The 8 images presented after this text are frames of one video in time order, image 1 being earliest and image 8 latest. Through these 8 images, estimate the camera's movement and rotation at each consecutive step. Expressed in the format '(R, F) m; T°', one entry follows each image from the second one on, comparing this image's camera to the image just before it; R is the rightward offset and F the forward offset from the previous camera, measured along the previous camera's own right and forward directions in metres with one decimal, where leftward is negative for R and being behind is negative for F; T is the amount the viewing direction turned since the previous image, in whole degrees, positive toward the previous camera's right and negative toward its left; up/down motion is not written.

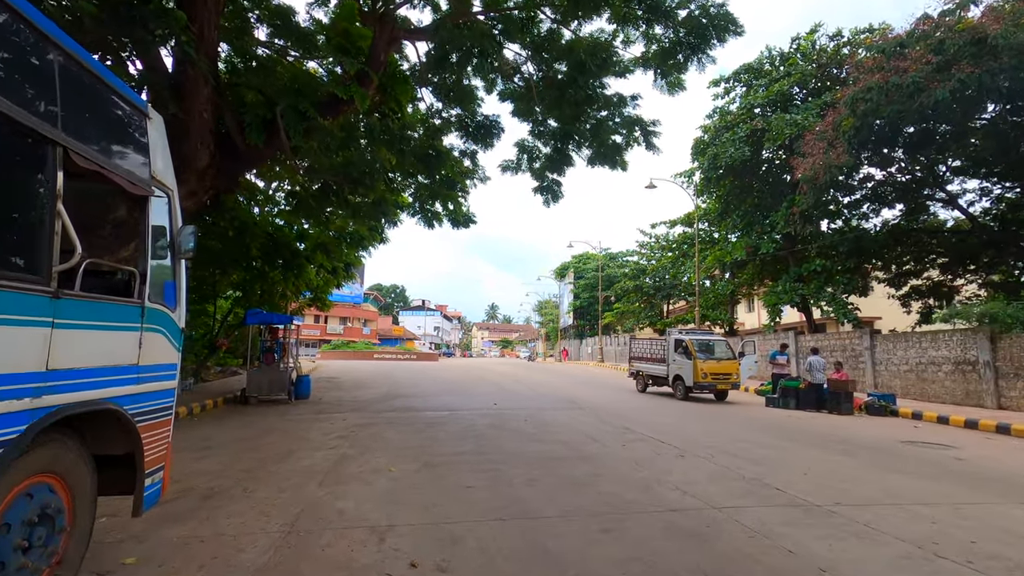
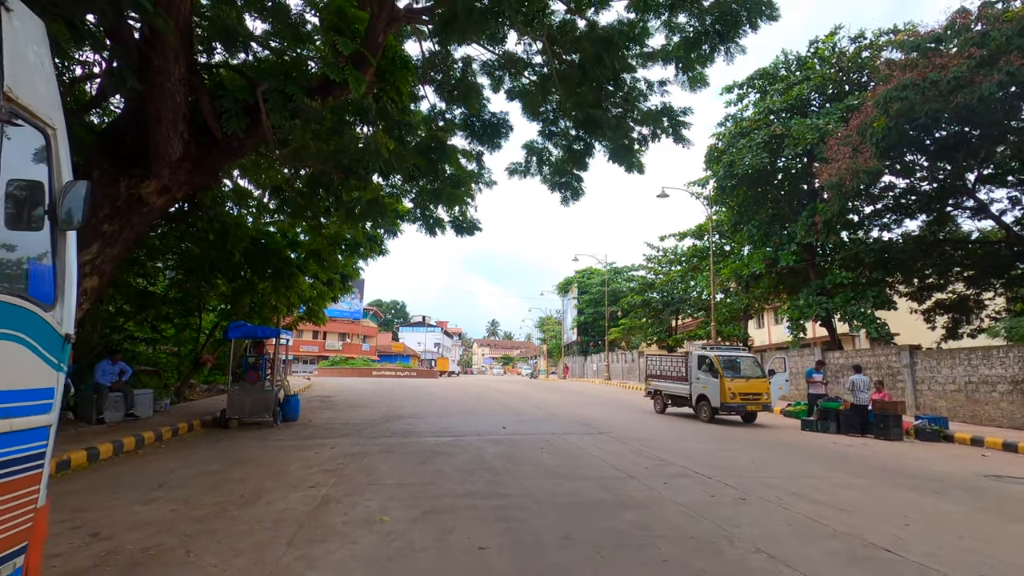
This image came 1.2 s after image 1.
(-0.2, +1.1) m; 0°
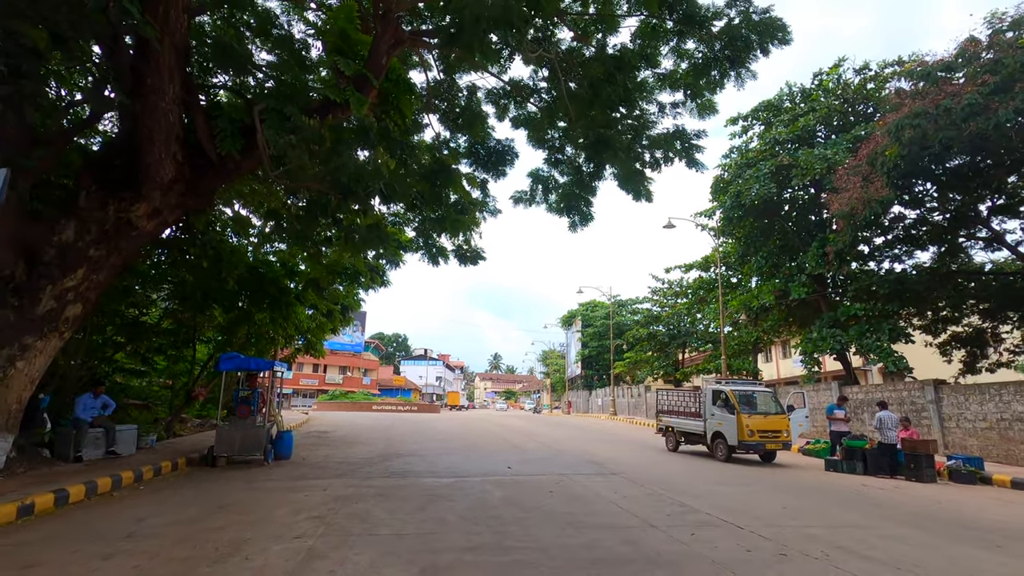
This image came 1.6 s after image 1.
(-0.1, +0.5) m; 0°
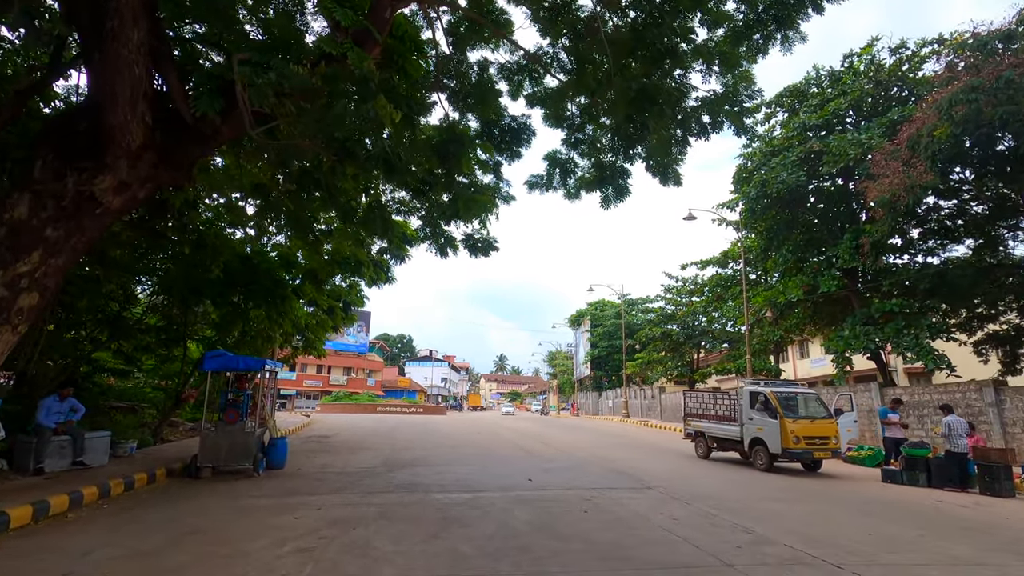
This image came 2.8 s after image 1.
(-0.3, +1.1) m; 0°
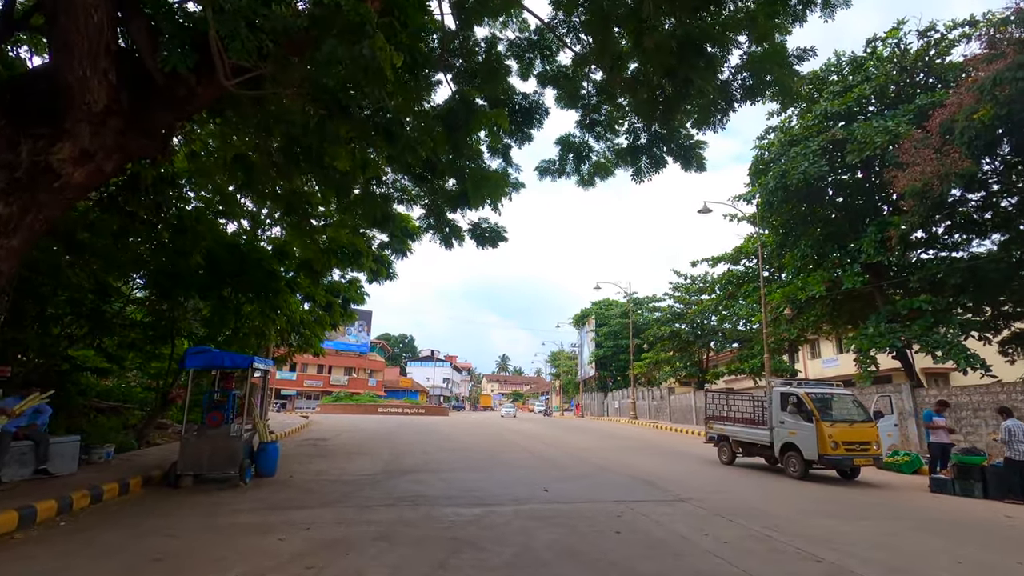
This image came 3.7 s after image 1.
(-0.2, +0.9) m; 0°
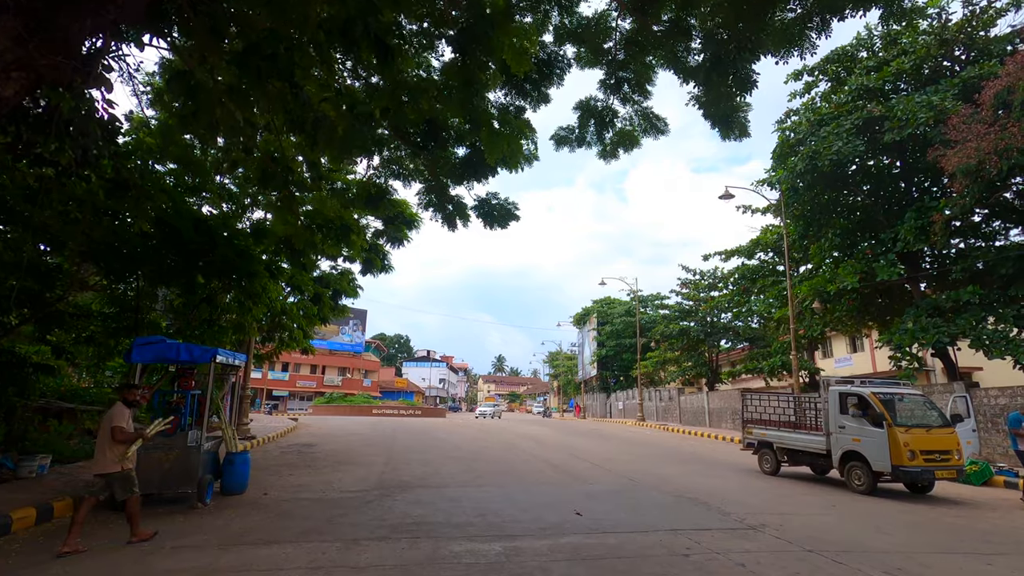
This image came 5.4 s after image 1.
(-0.3, +1.5) m; 0°
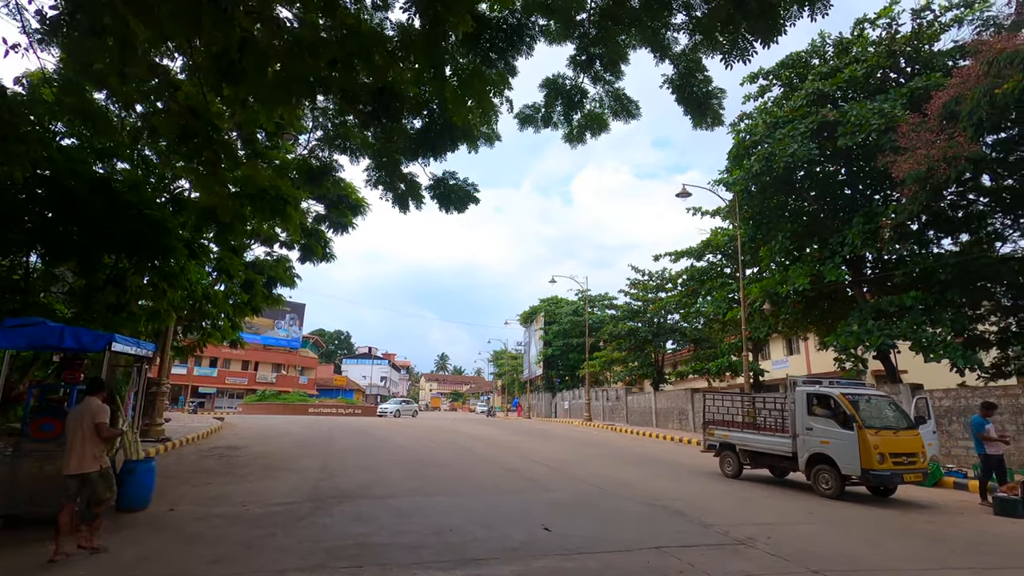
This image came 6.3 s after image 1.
(-0.2, +0.8) m; +6°
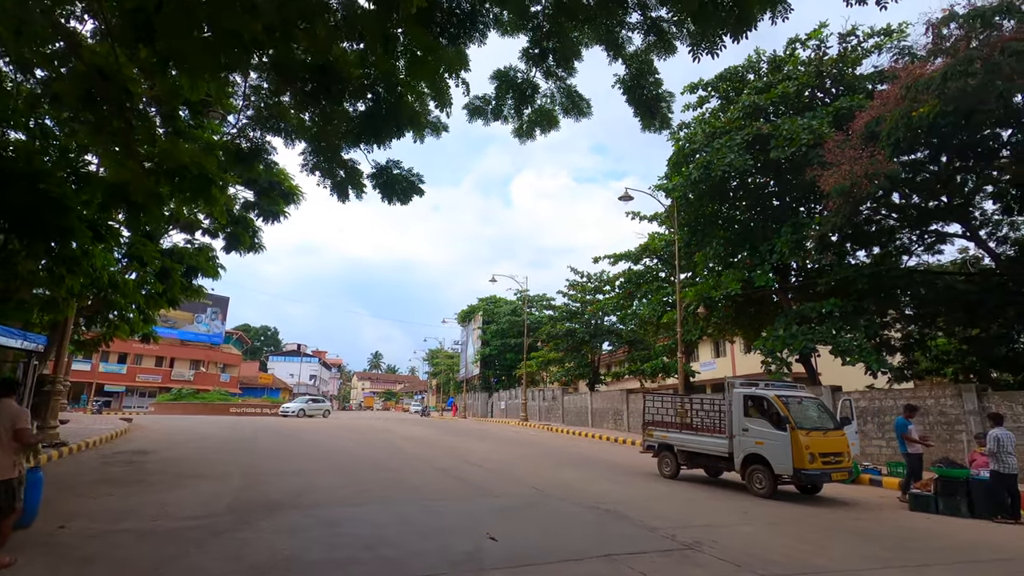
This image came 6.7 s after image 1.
(-0.1, +0.3) m; +7°
